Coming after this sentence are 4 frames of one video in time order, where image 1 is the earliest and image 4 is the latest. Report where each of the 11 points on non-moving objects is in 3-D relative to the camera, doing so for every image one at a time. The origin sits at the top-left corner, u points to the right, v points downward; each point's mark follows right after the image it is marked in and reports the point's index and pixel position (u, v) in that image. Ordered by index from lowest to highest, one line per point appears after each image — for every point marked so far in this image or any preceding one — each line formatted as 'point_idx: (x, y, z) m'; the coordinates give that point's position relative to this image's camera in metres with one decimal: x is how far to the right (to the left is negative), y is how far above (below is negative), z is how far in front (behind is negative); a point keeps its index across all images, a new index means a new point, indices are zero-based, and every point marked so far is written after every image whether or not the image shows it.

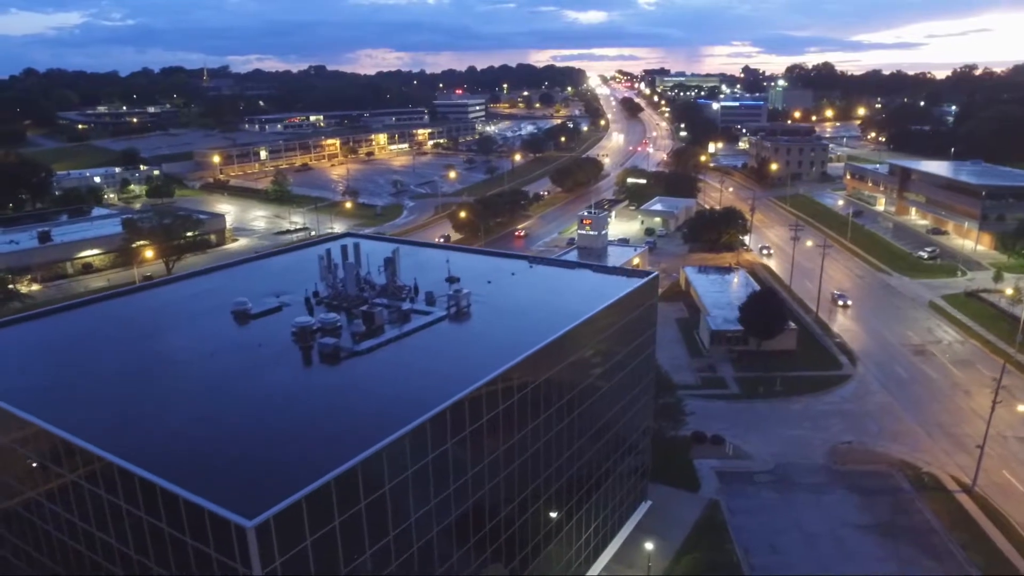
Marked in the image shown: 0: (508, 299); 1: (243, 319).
0: (-0.1, -0.2, +16.5) m
1: (-5.2, -0.6, +15.0) m
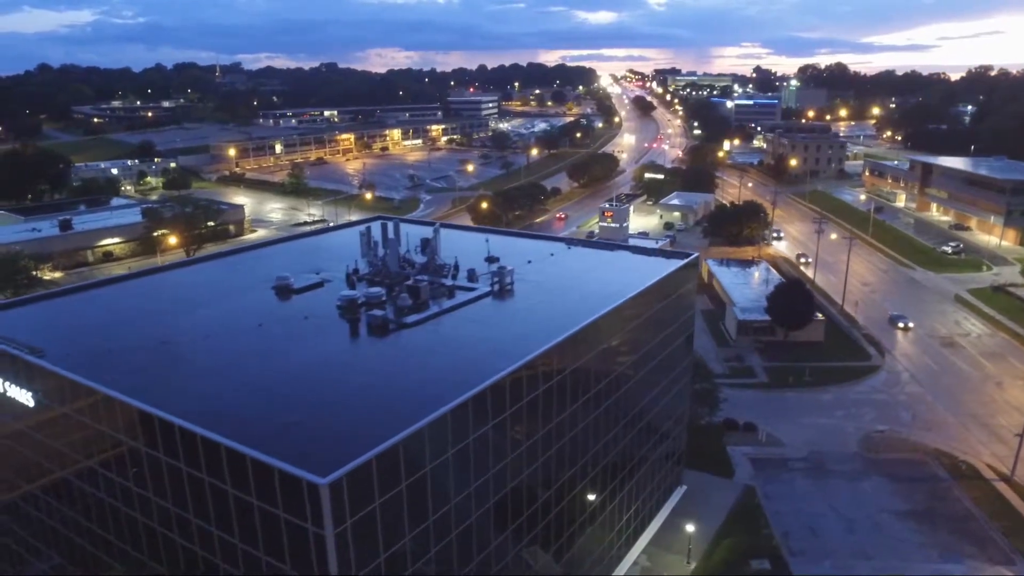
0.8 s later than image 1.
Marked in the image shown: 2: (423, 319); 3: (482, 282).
0: (+0.8, +0.2, +16.4) m
1: (-4.3, -0.1, +14.9) m
2: (-1.6, -0.6, +13.6) m
3: (-0.6, +0.1, +15.6) m
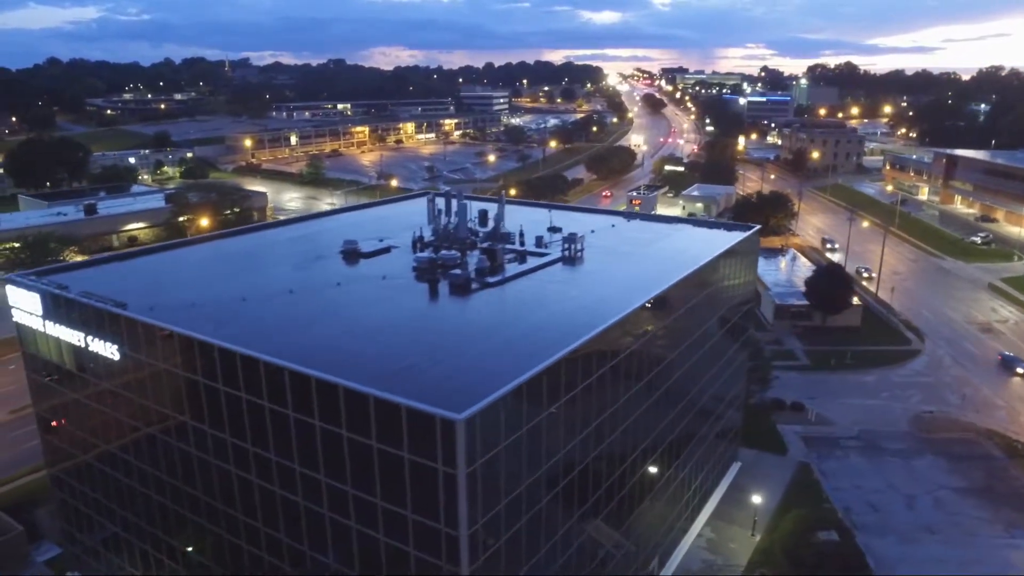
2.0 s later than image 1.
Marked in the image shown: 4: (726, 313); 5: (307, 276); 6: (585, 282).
0: (+2.1, +0.8, +16.2) m
1: (-3.0, +0.6, +14.8) m
2: (-0.3, +0.1, +13.5) m
3: (+0.7, +0.7, +15.5) m
4: (+4.8, -0.4, +17.5) m
5: (-3.6, +0.1, +13.6) m
6: (+1.2, +0.1, +13.9) m
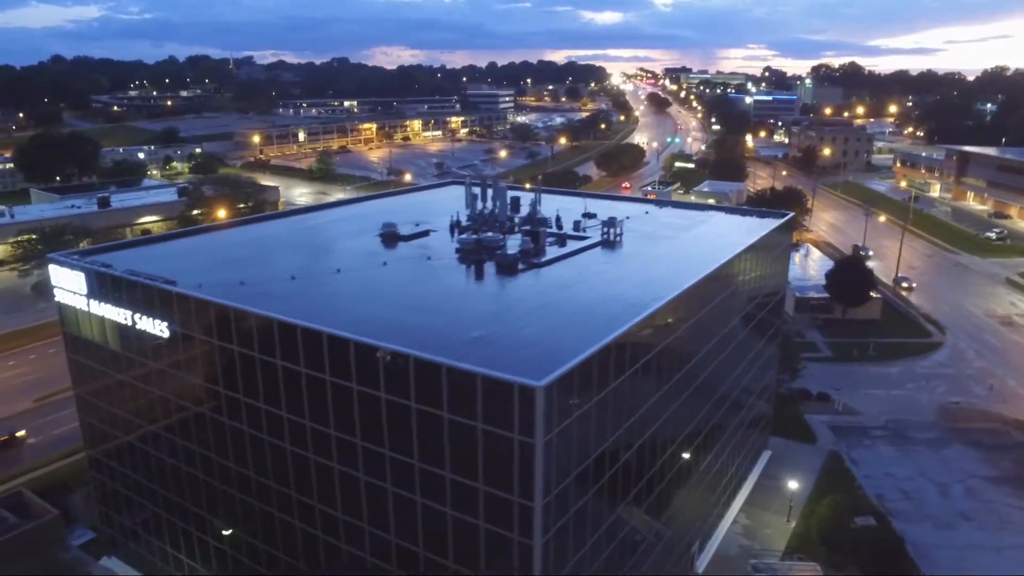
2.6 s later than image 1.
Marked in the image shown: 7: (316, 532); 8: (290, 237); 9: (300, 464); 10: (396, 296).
0: (+2.8, +1.1, +16.2) m
1: (-2.3, +0.9, +14.8) m
2: (+0.5, +0.4, +13.5) m
3: (+1.4, +1.0, +15.4) m
4: (+5.6, -0.1, +17.5) m
5: (-2.9, +0.5, +13.6) m
6: (+2.0, +0.4, +13.9) m
7: (-2.6, -3.2, +10.3) m
8: (-4.3, +1.0, +15.3) m
9: (-2.8, -2.3, +10.1) m
10: (-1.9, -0.1, +11.7) m
